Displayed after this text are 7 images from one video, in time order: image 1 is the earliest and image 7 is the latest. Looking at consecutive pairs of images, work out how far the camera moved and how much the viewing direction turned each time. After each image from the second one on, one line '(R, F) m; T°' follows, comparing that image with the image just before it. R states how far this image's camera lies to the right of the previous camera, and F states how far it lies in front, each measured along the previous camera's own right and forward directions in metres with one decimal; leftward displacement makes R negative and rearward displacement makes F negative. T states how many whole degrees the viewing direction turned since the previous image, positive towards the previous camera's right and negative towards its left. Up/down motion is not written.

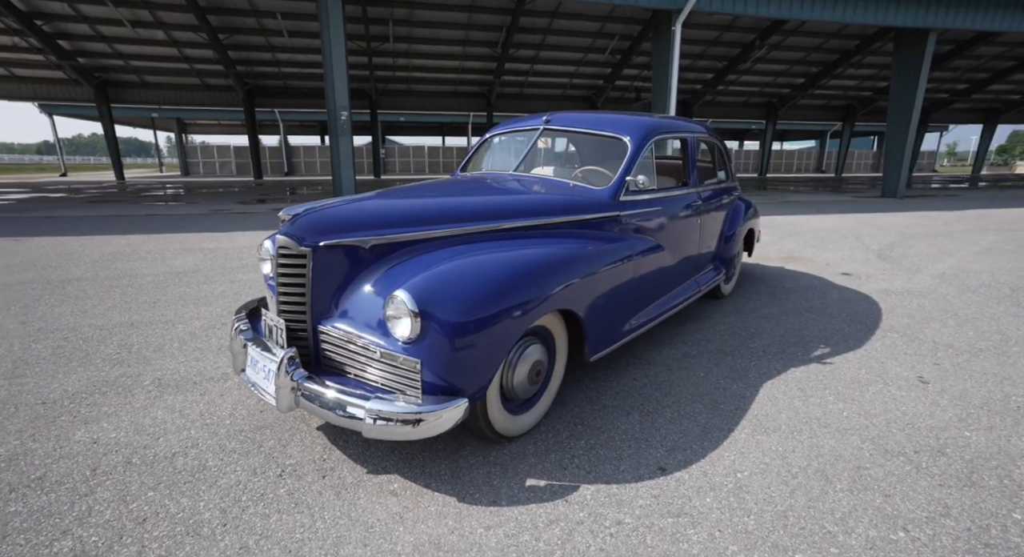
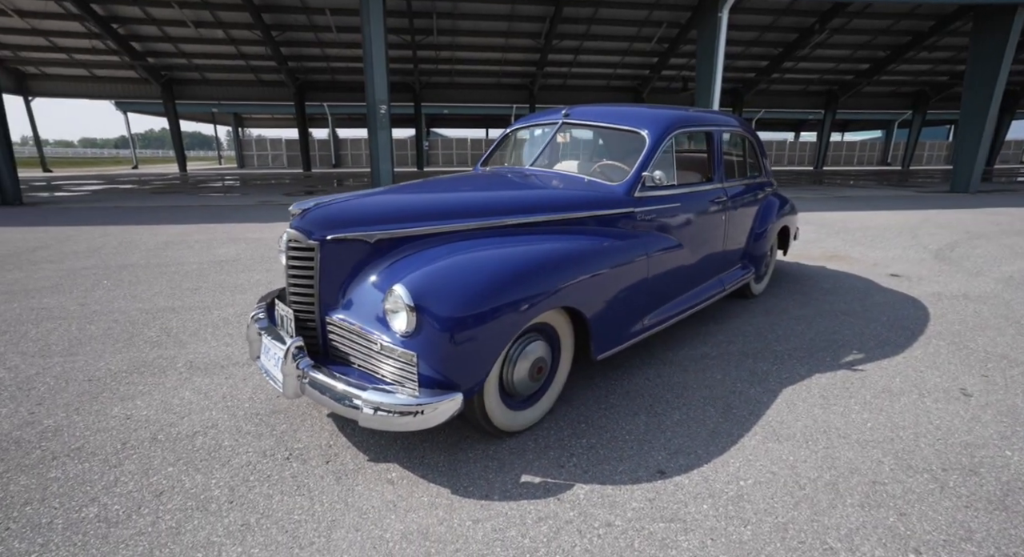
(+0.2, 0.0) m; -5°
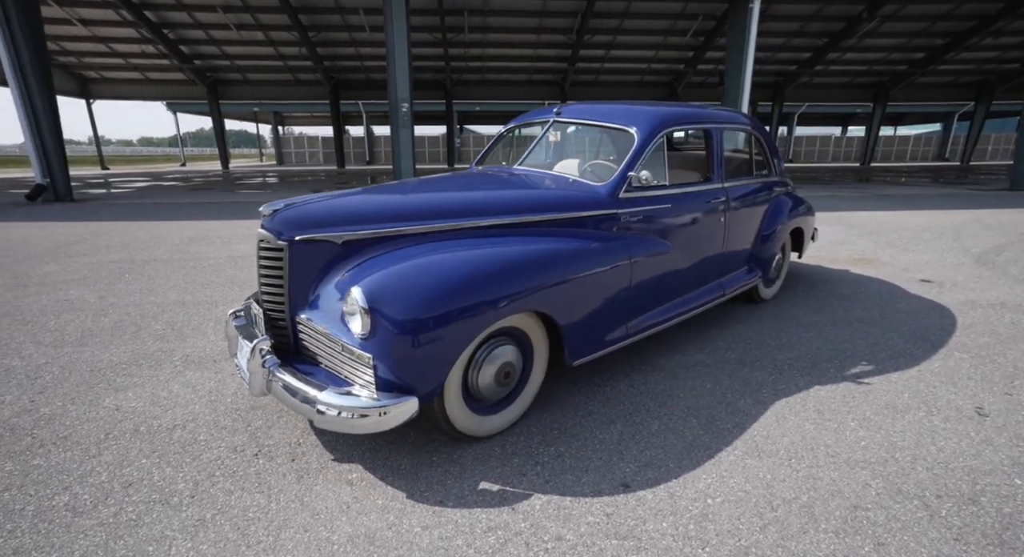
(+0.3, +0.1) m; -4°
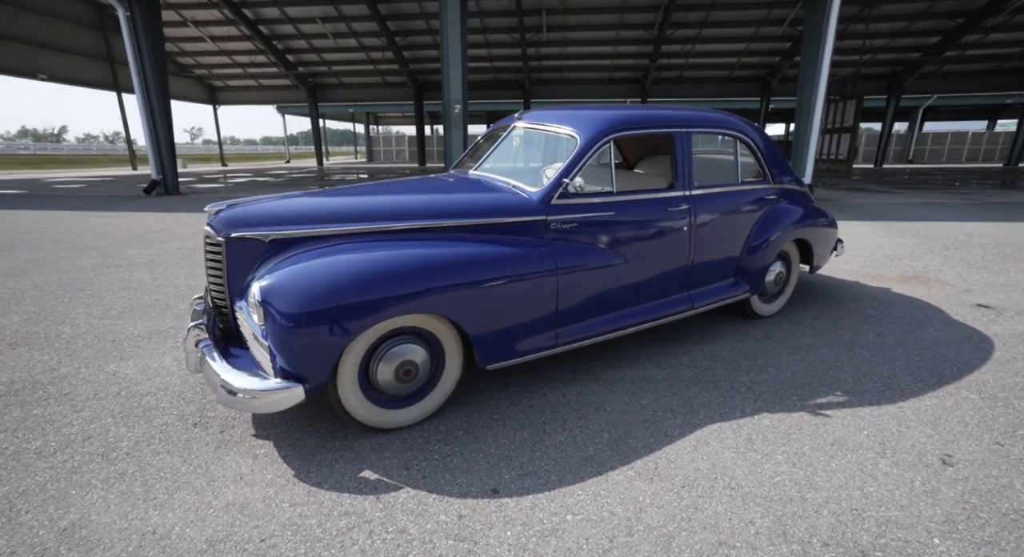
(+0.9, 0.0) m; -11°
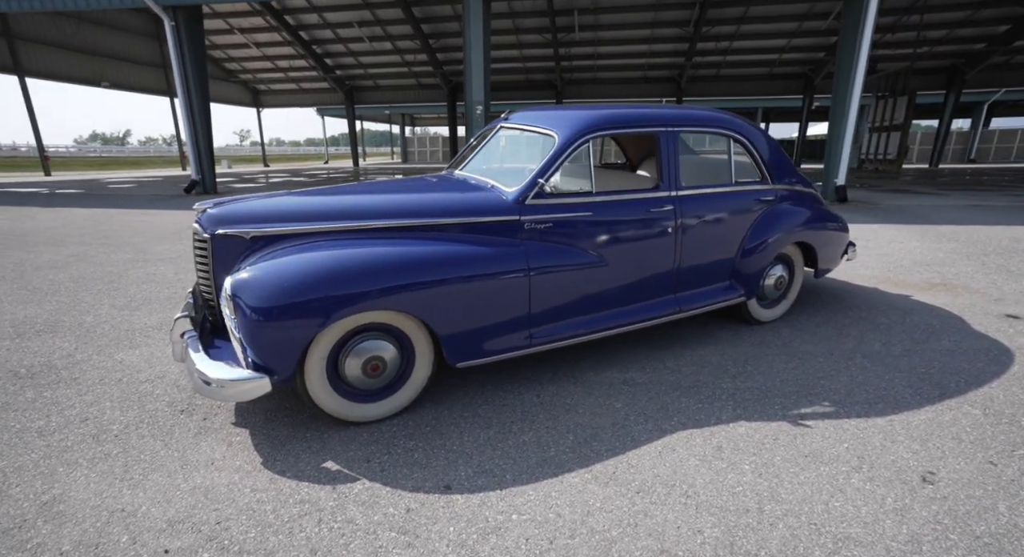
(+0.4, 0.0) m; -4°
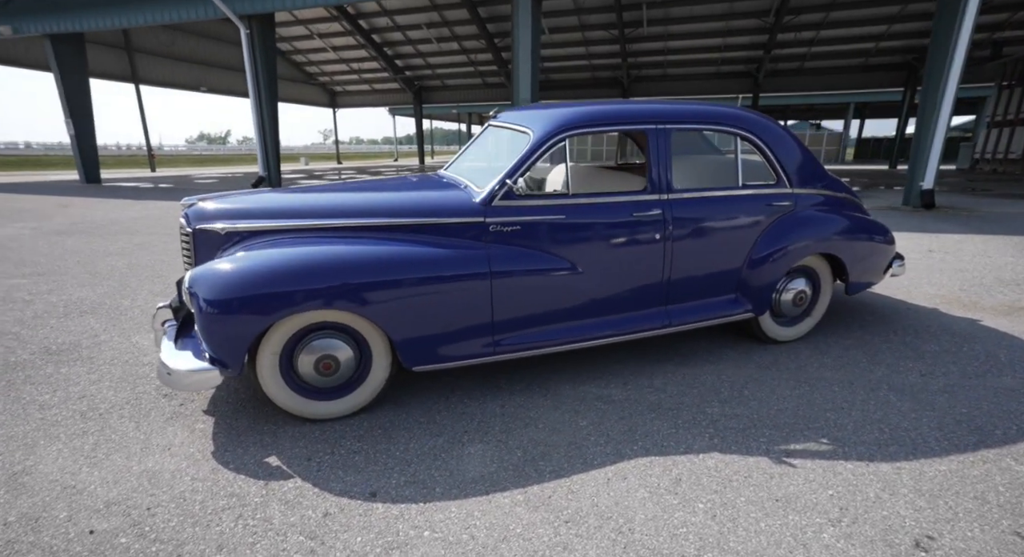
(+0.6, +0.2) m; -8°
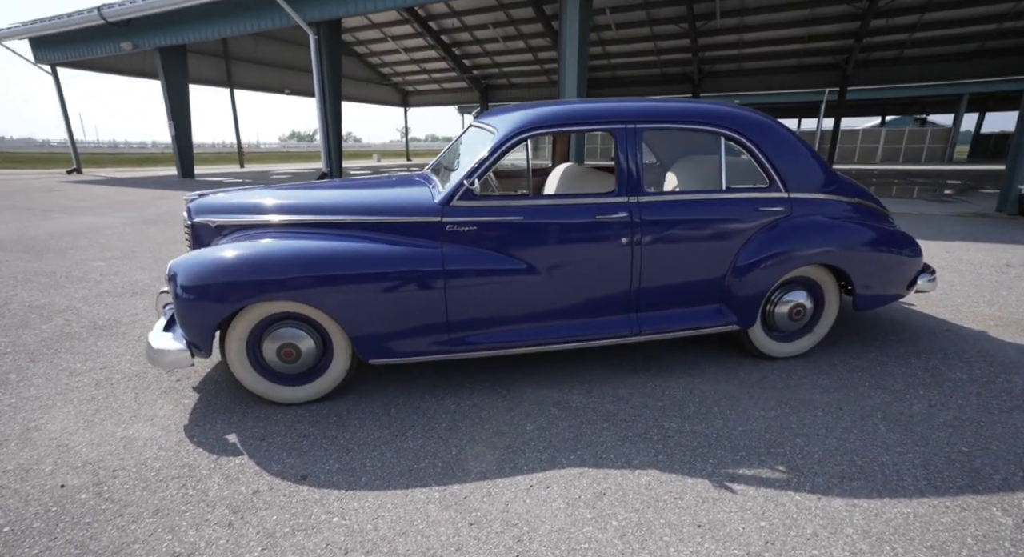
(+0.6, +0.1) m; -9°
